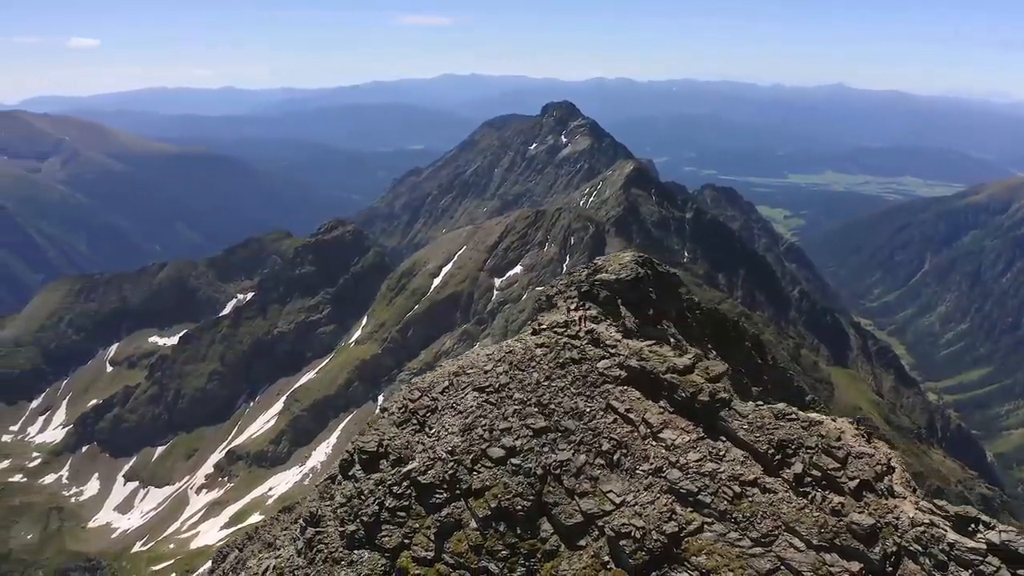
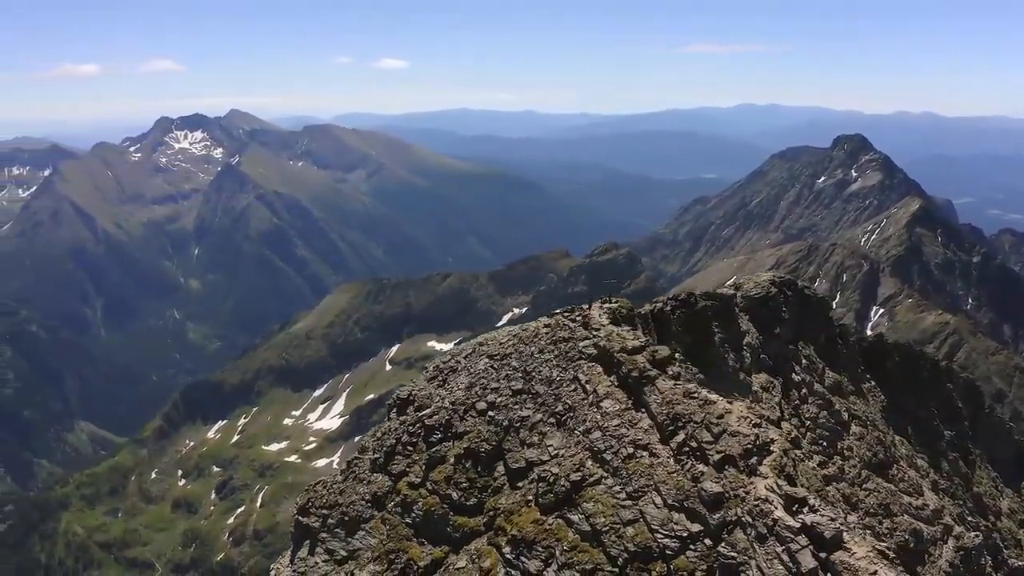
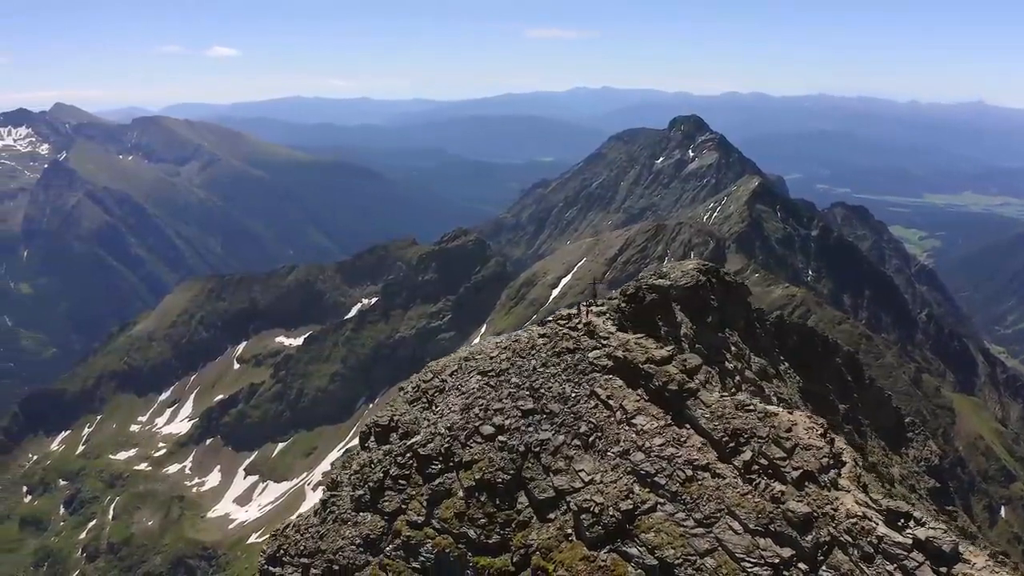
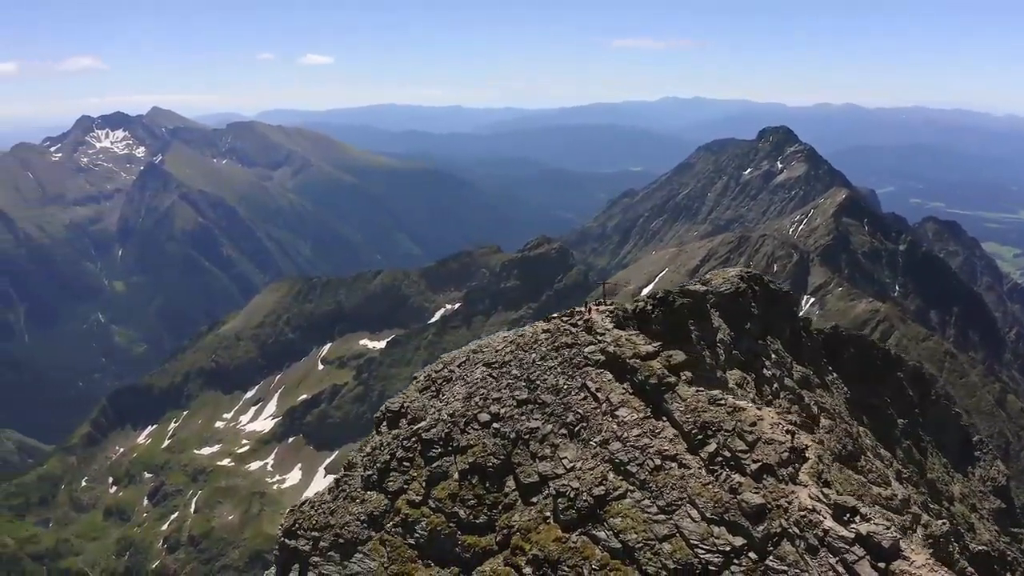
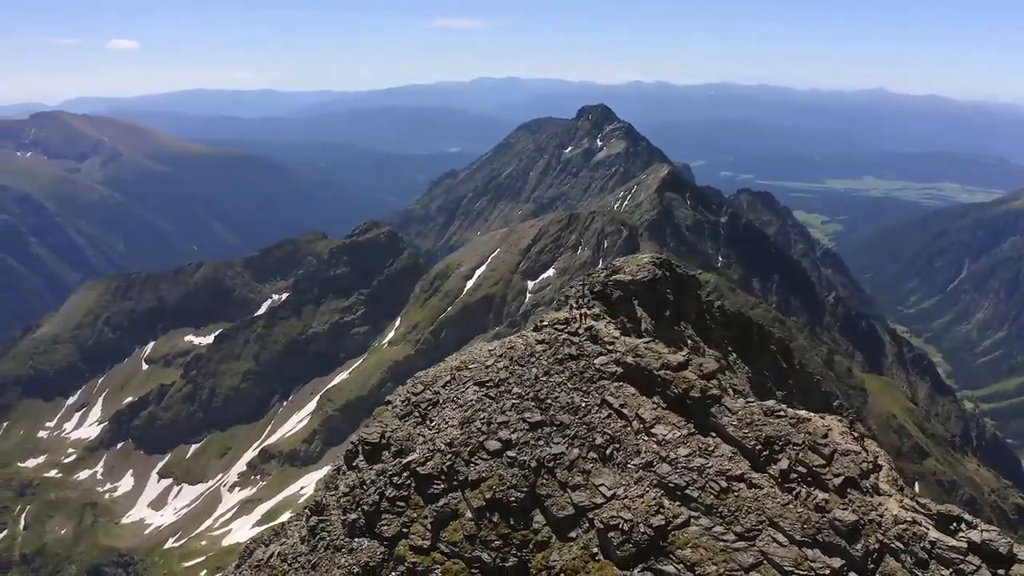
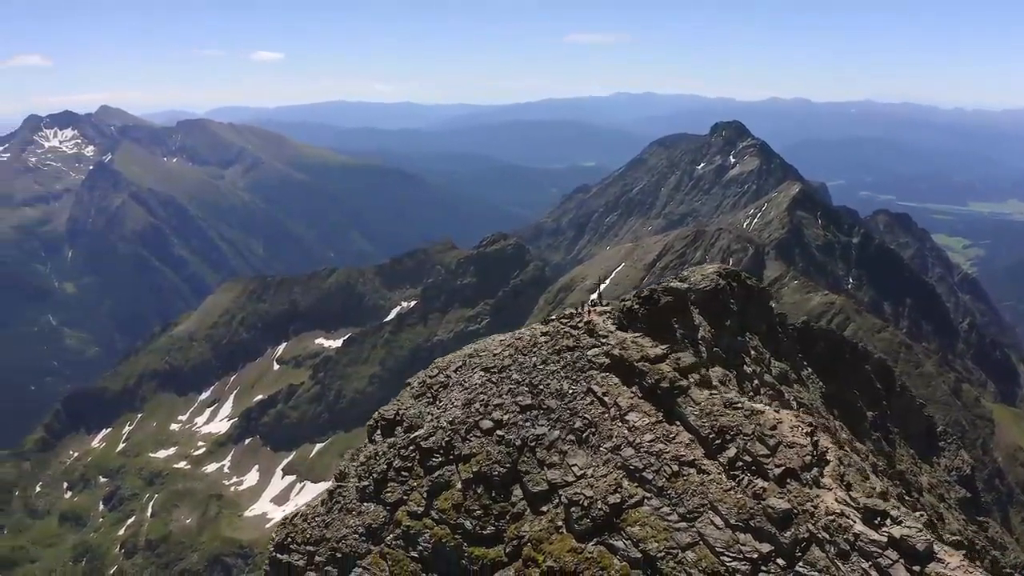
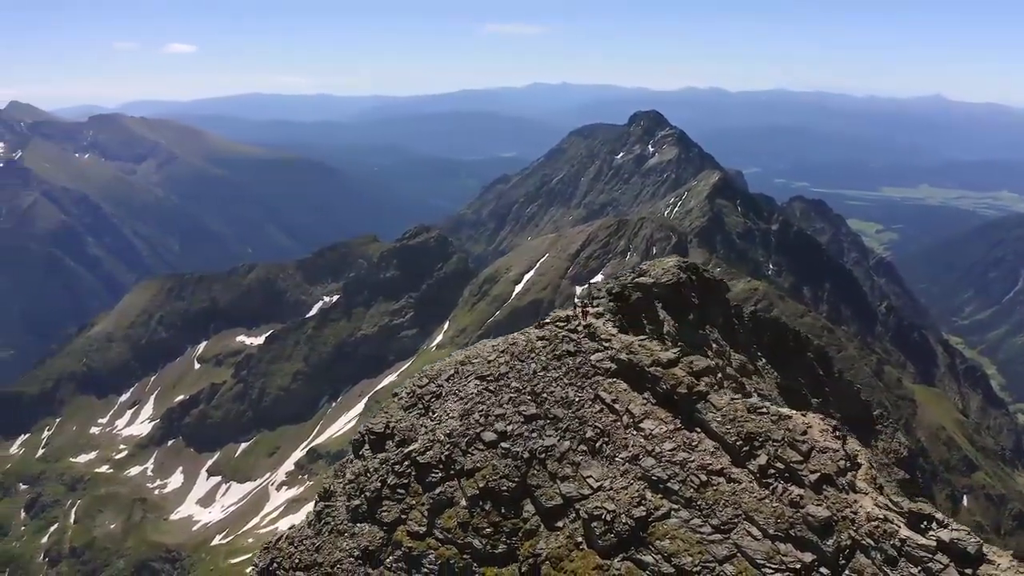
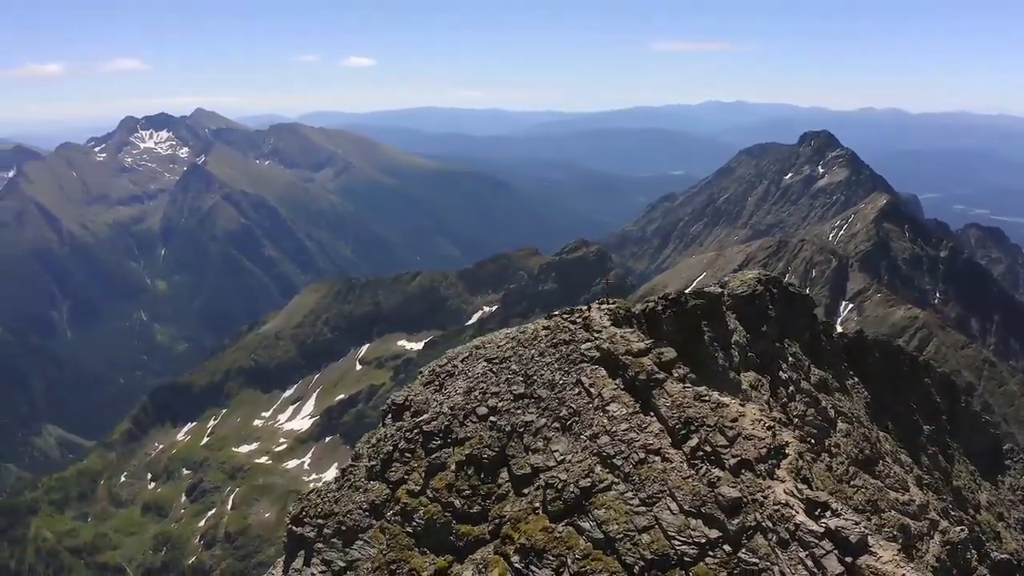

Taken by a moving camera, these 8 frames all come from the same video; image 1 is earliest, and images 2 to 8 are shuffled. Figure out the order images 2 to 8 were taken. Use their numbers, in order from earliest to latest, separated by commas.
5, 7, 3, 6, 4, 8, 2
